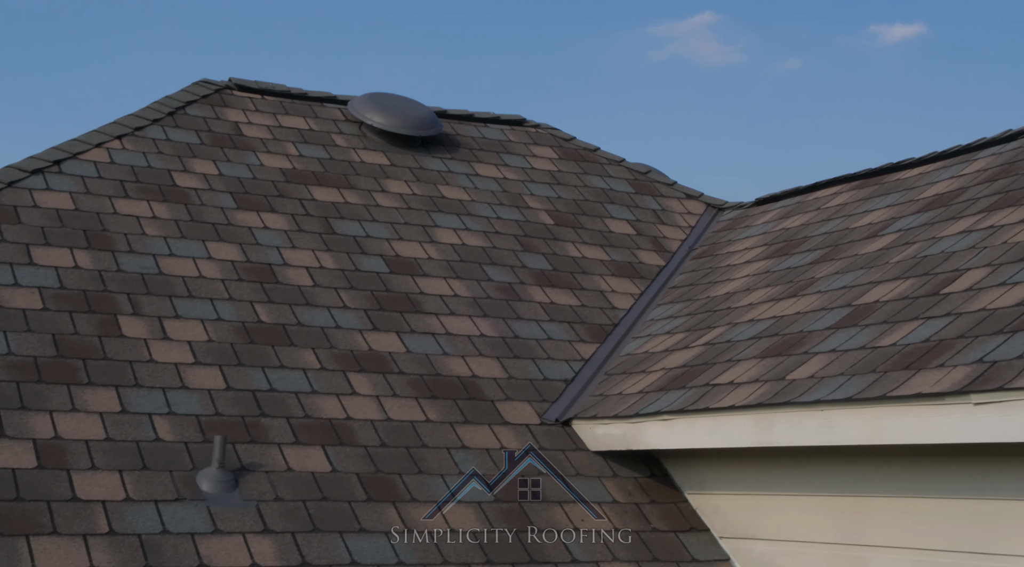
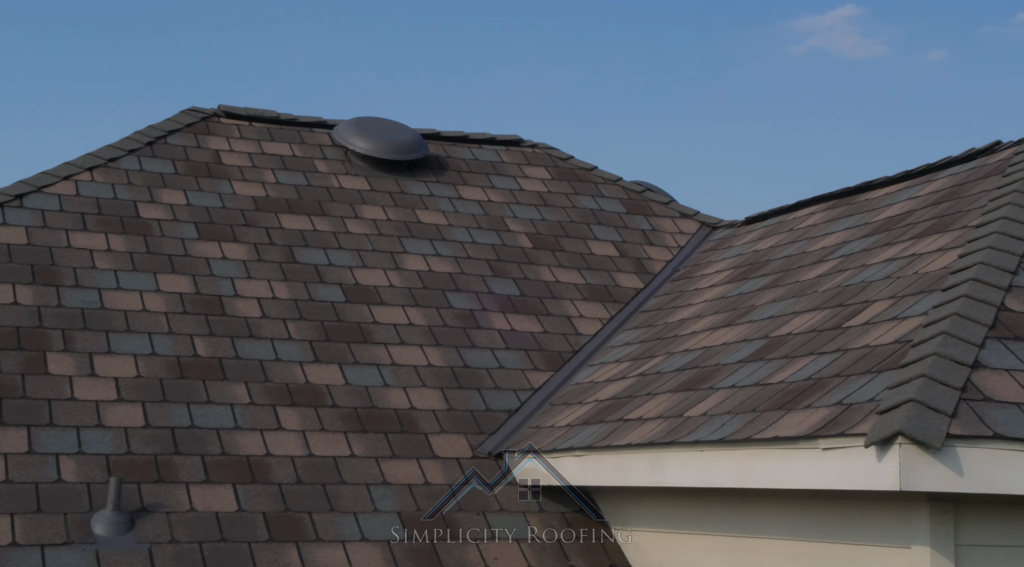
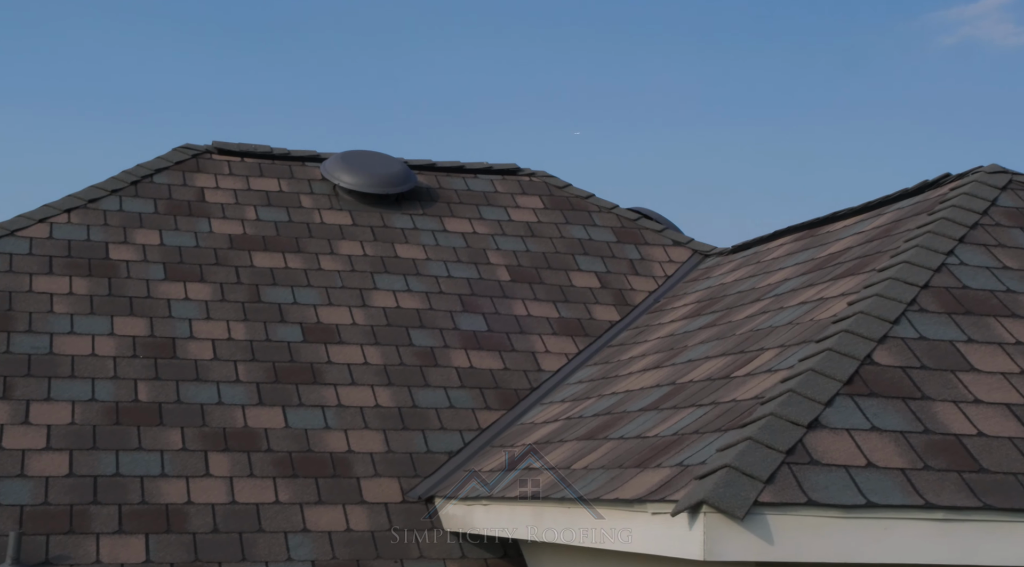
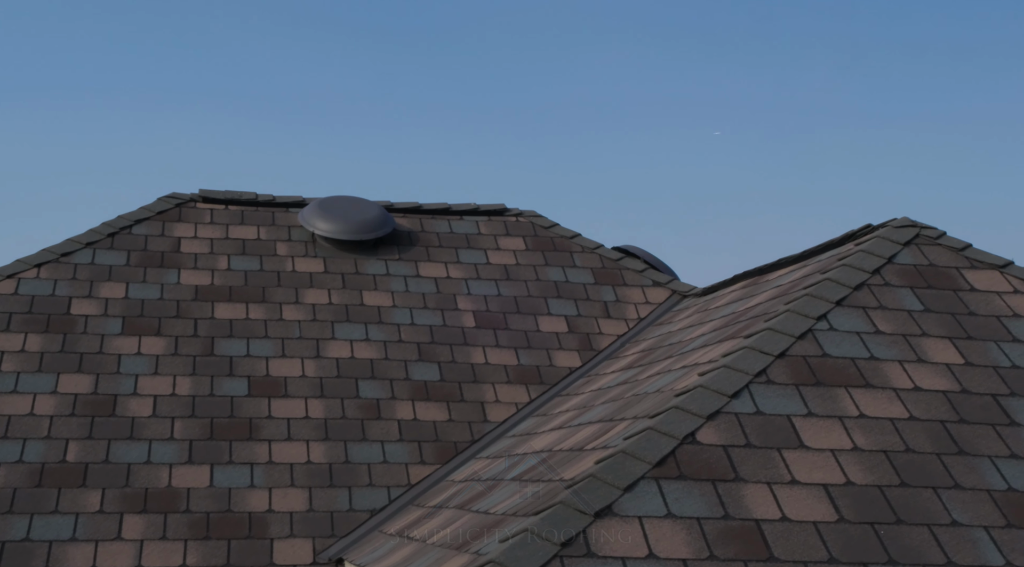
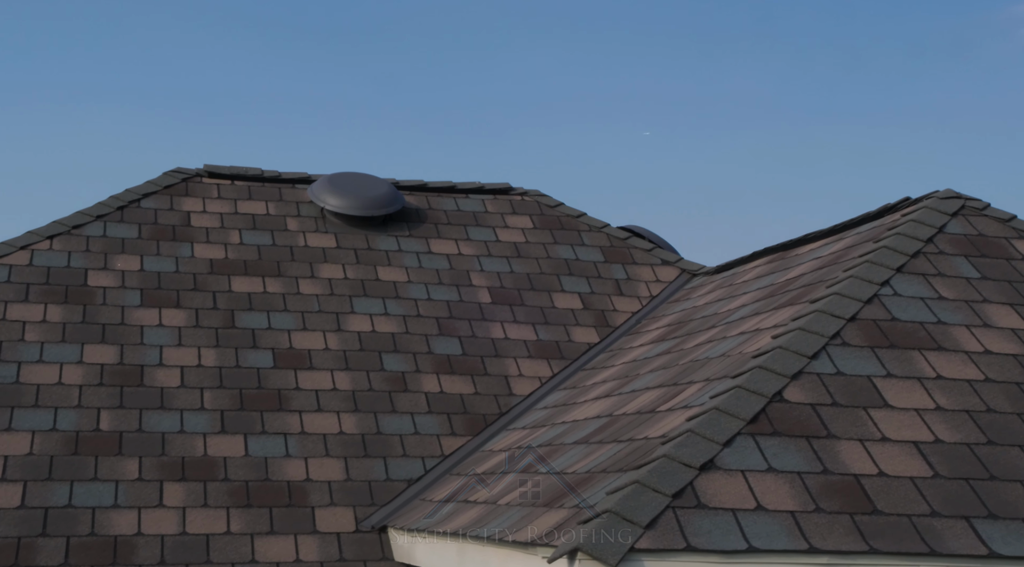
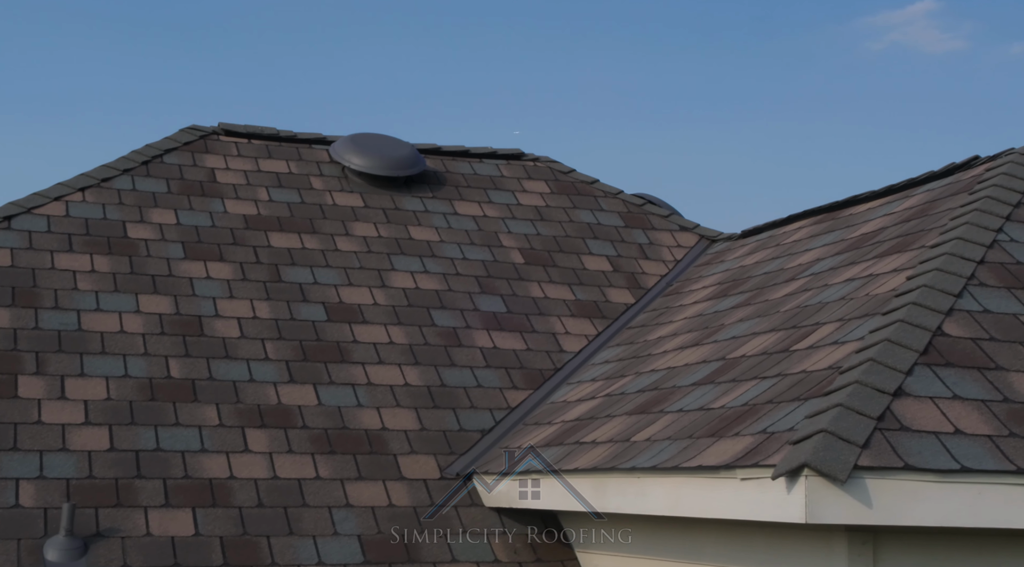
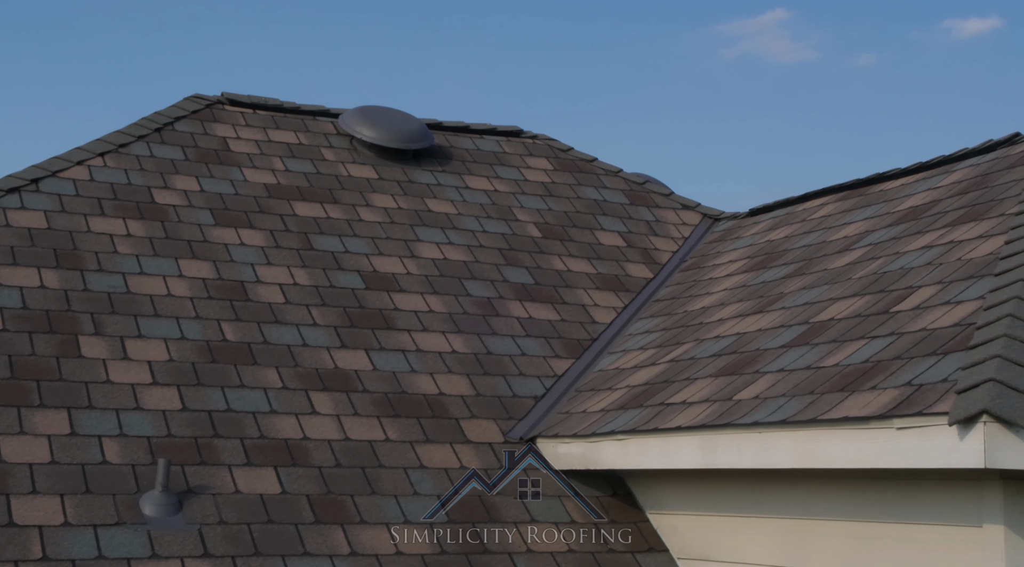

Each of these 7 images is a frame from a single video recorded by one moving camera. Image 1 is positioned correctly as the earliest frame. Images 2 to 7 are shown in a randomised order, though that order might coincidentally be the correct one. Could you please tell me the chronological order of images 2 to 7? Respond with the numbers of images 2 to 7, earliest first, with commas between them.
7, 2, 6, 3, 5, 4
